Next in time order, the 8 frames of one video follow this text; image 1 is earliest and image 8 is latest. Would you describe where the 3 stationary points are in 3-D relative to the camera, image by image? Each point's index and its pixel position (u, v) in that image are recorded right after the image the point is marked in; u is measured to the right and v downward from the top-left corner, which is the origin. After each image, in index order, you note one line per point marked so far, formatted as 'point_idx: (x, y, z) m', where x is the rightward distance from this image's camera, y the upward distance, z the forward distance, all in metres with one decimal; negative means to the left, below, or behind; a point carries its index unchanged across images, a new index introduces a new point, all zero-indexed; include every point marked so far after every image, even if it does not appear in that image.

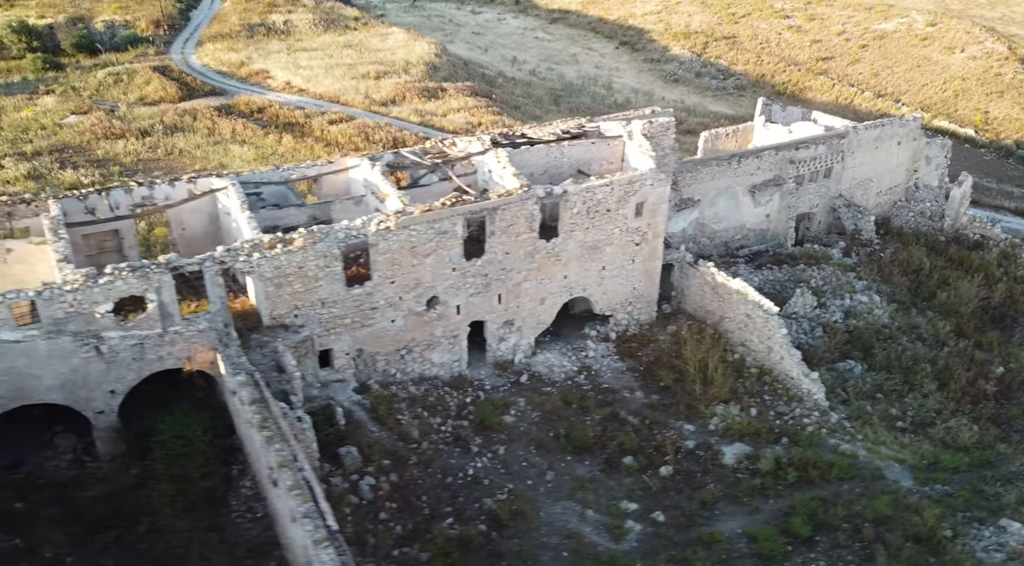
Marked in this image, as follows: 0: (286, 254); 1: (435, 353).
0: (-3.5, +0.4, +12.6) m
1: (-1.4, -1.3, +14.9) m
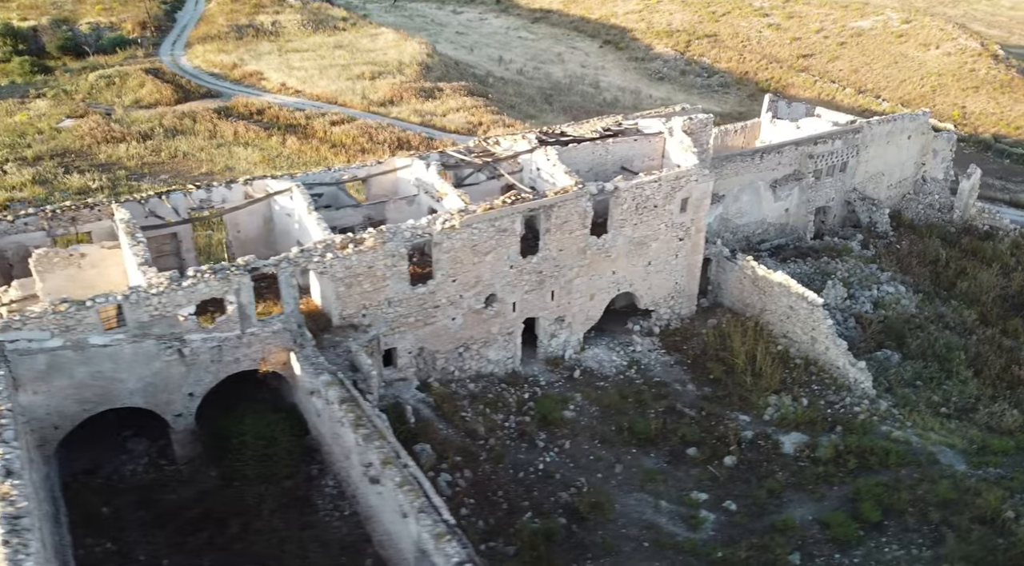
0: (-2.4, +0.4, +12.6) m
1: (-0.4, -1.2, +15.0) m
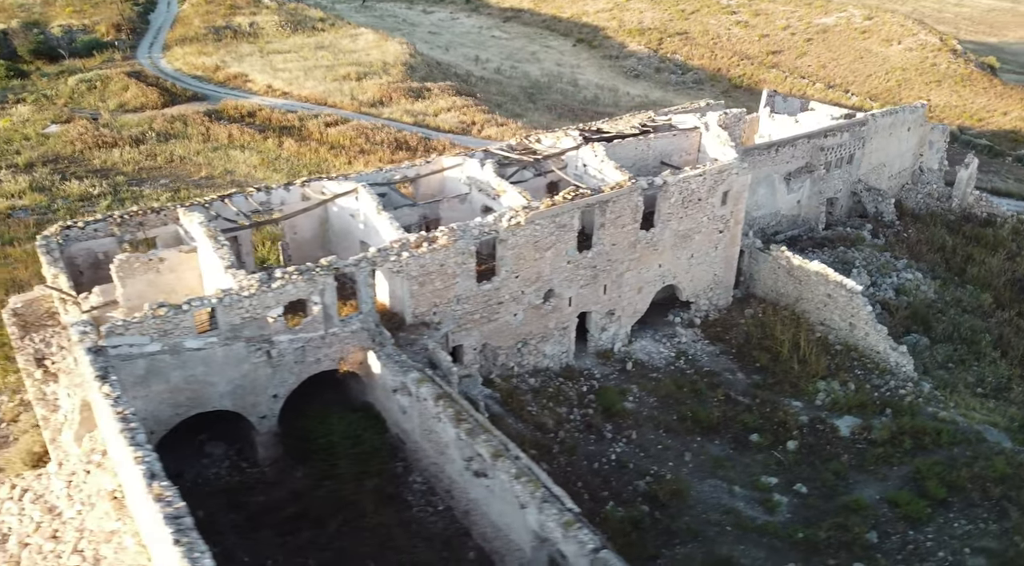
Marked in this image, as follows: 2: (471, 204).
0: (-1.3, +0.5, +12.7) m
1: (+0.7, -1.2, +15.2) m
2: (-0.8, +1.5, +15.3) m
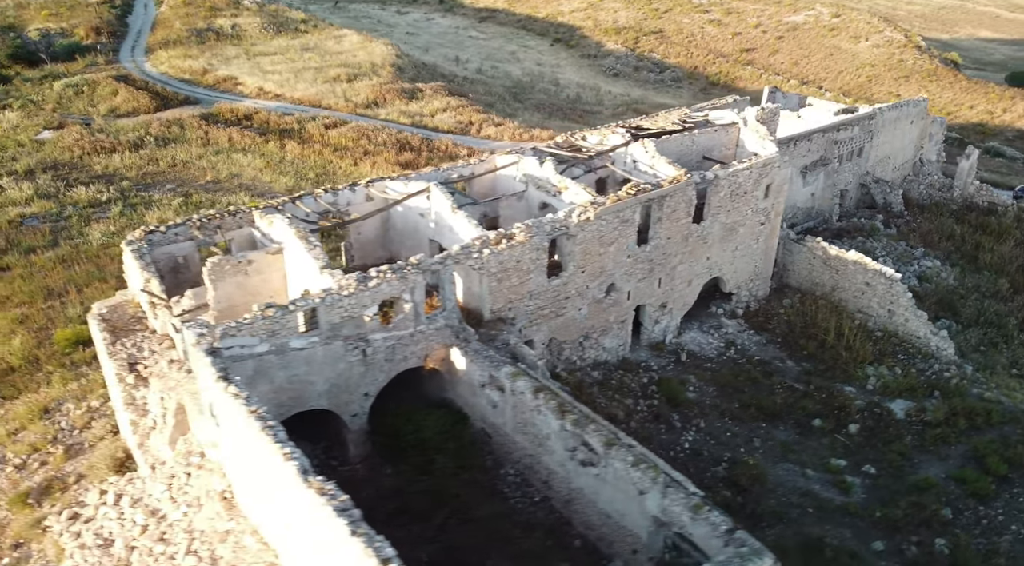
0: (0.0, +0.5, +12.9) m
1: (+1.8, -1.1, +15.5) m
2: (+0.3, +1.6, +15.5) m
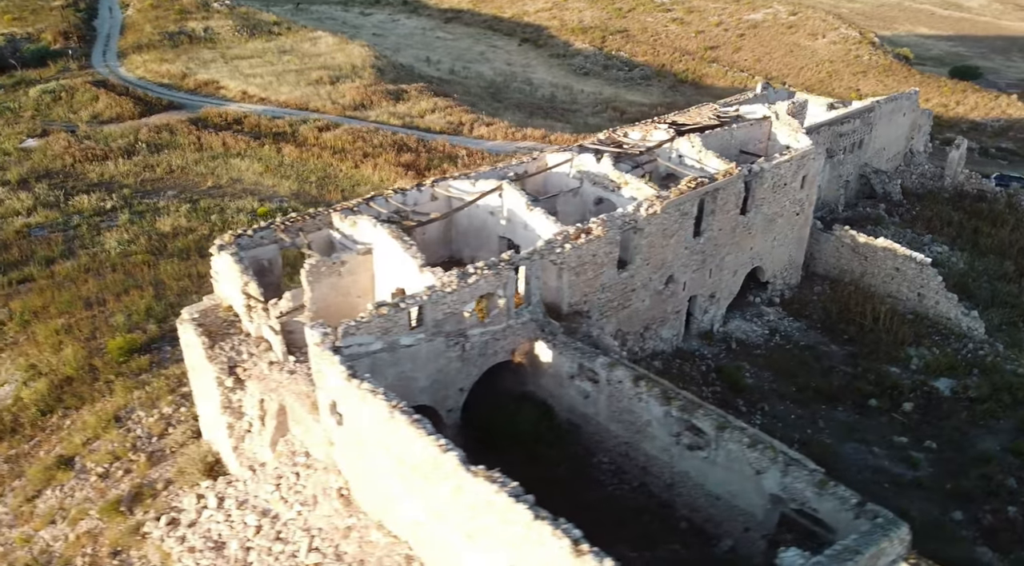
0: (+1.2, +0.6, +13.2) m
1: (+3.0, -0.9, +15.9) m
2: (+1.4, +1.7, +15.8) m
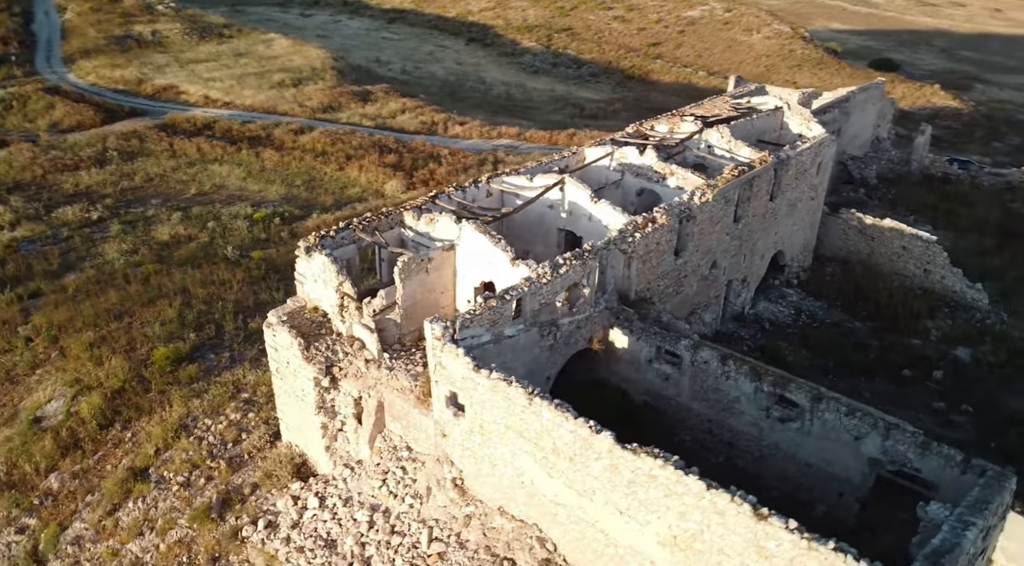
0: (+2.4, +0.9, +13.7) m
1: (+3.9, -0.6, +16.5) m
2: (+2.2, +1.9, +16.3) m
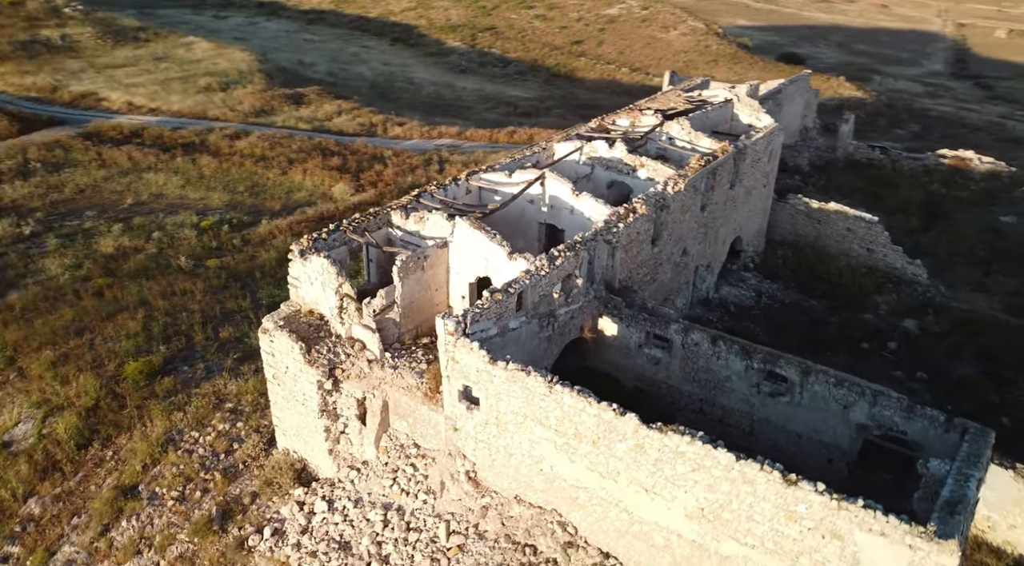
0: (+2.1, +1.1, +14.1) m
1: (+3.5, -0.3, +17.0) m
2: (+1.7, +2.1, +16.7) m
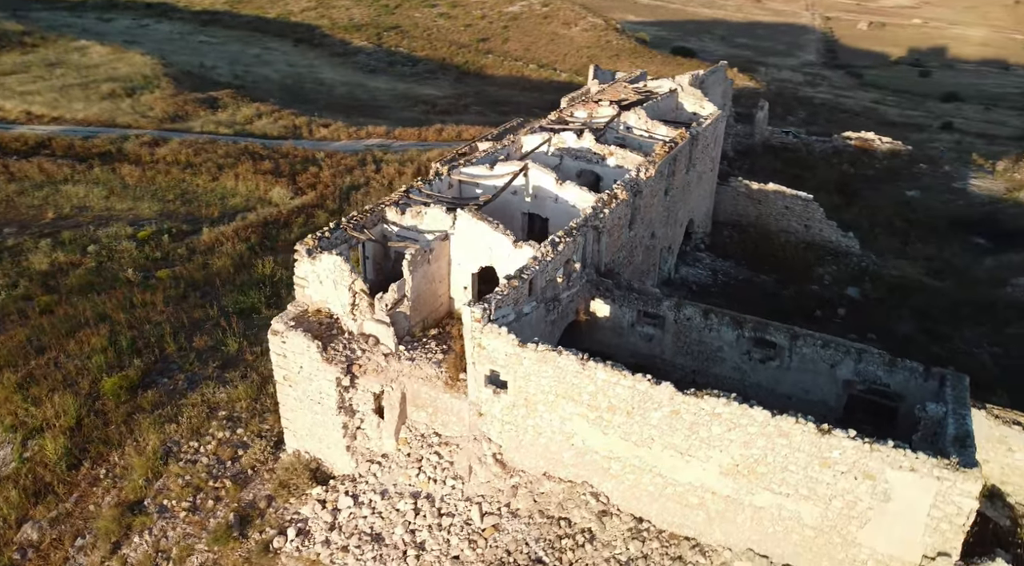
0: (+1.9, +1.4, +14.7) m
1: (+3.0, 0.0, +17.8) m
2: (+1.1, +2.4, +17.3) m
